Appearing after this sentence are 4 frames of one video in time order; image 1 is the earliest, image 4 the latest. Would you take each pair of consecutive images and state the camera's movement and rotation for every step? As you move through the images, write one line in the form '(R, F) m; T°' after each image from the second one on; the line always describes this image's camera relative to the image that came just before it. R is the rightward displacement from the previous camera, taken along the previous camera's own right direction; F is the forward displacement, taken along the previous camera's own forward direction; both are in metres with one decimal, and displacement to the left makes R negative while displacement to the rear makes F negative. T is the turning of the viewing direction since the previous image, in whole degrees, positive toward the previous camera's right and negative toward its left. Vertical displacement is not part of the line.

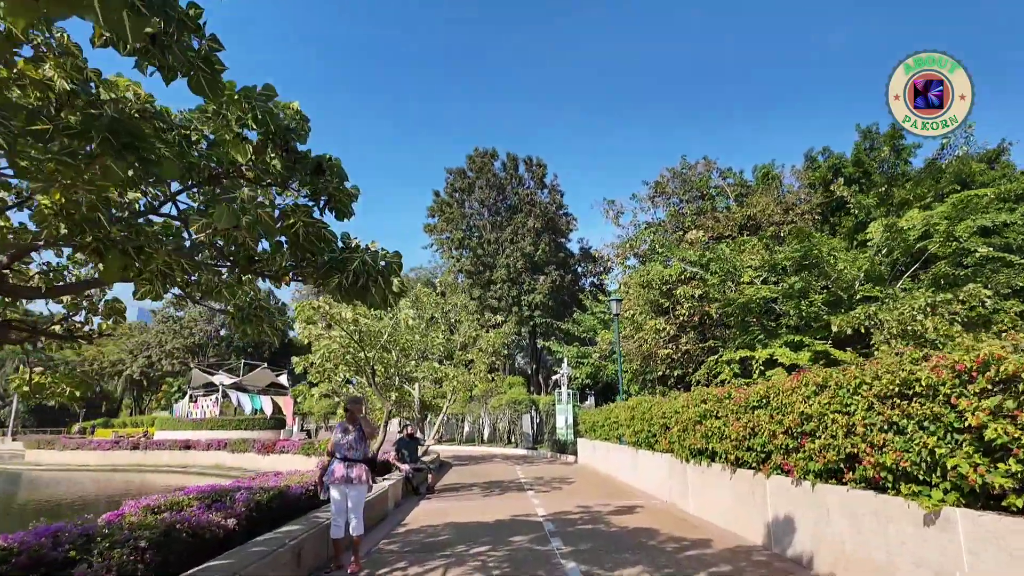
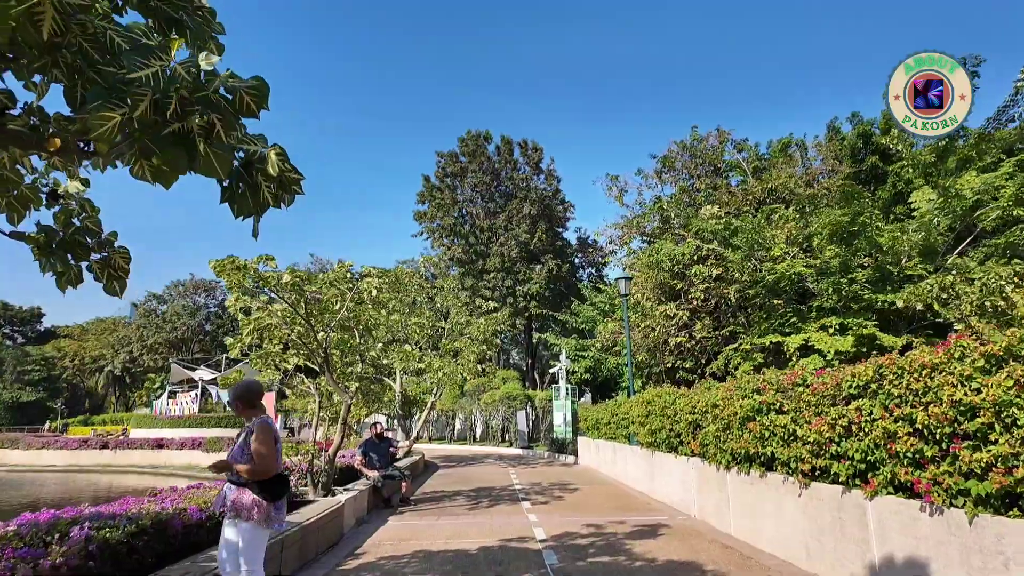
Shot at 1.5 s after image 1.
(+0.1, +2.2) m; 0°
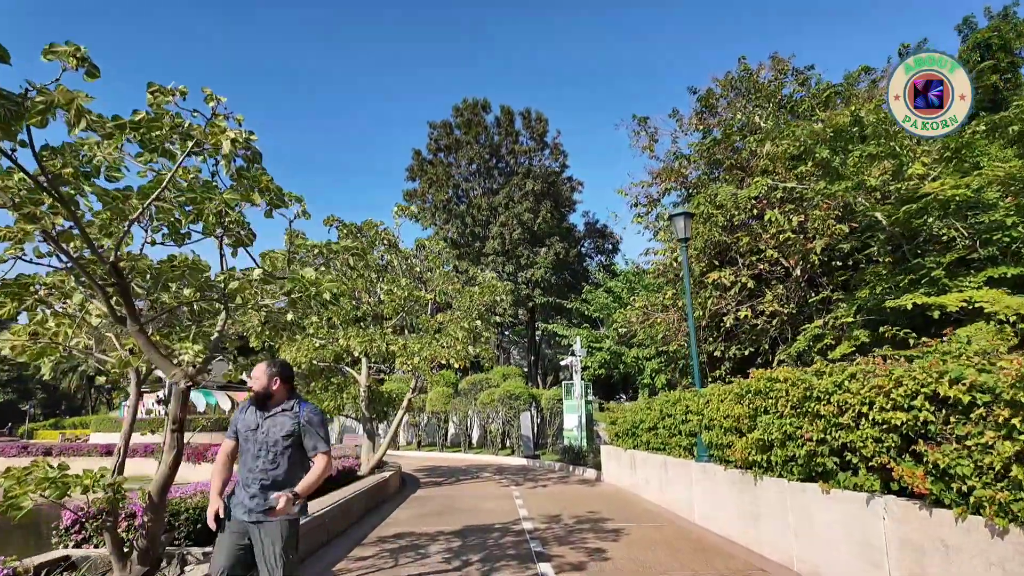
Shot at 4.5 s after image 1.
(-0.1, +4.4) m; 0°
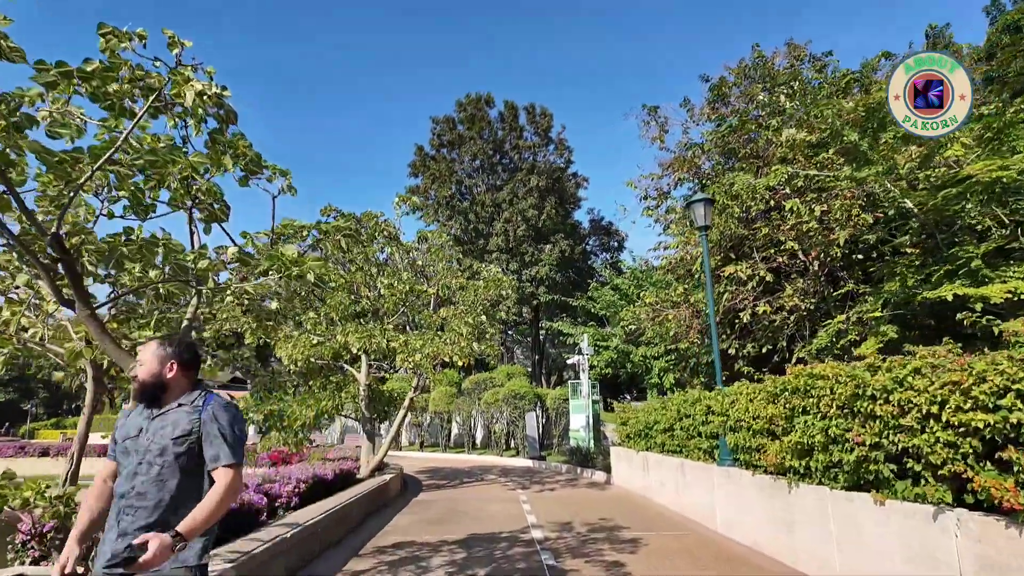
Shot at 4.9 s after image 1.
(-0.1, +0.6) m; 0°
